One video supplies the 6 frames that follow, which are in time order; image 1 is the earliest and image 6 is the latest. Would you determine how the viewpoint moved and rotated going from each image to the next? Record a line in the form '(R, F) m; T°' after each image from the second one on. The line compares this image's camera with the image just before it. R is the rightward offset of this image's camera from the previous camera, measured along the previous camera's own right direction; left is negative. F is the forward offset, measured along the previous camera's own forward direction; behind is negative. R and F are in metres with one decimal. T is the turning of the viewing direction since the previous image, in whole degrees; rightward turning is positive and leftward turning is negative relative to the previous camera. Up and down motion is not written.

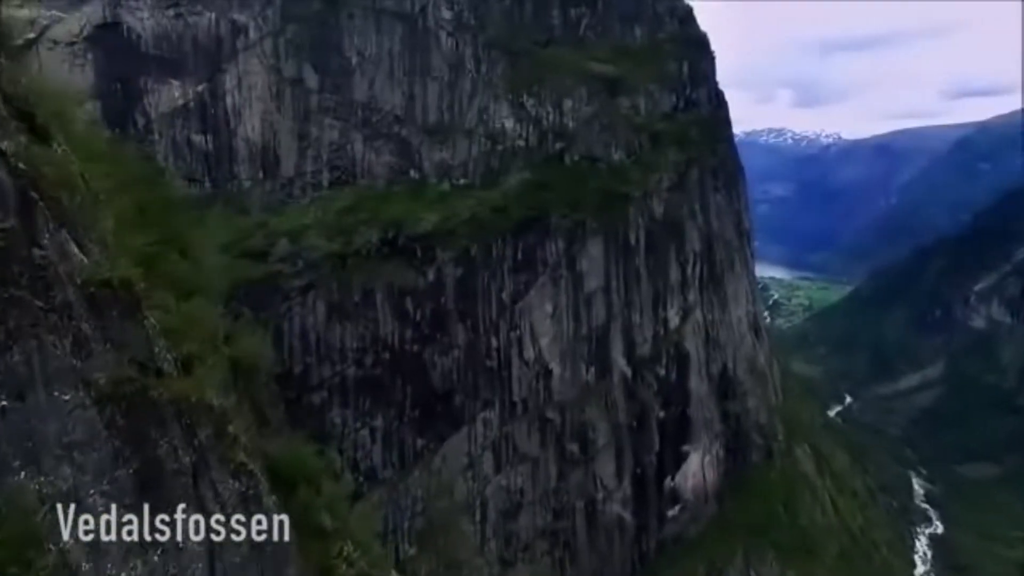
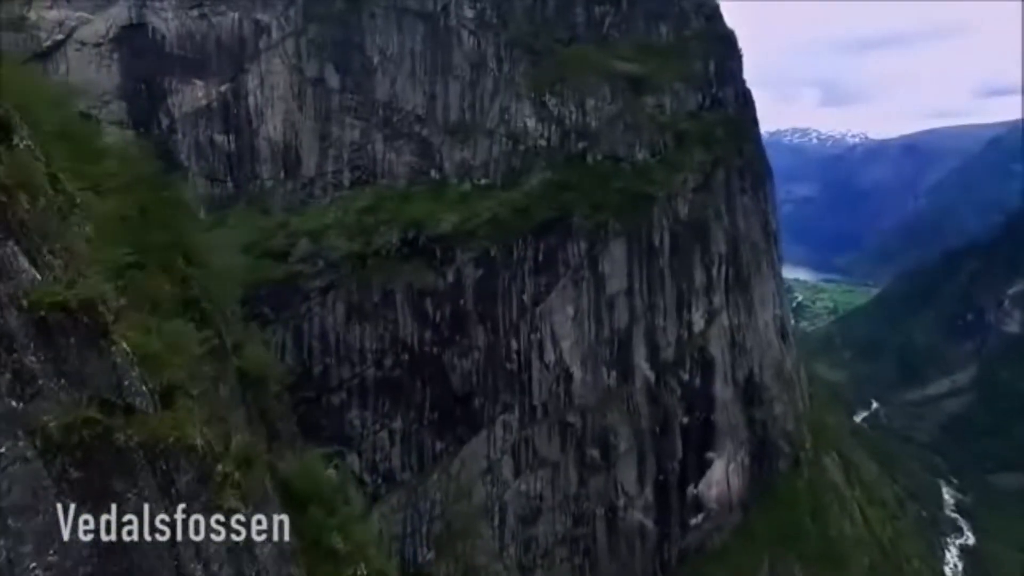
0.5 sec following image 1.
(-0.1, +0.5) m; -2°
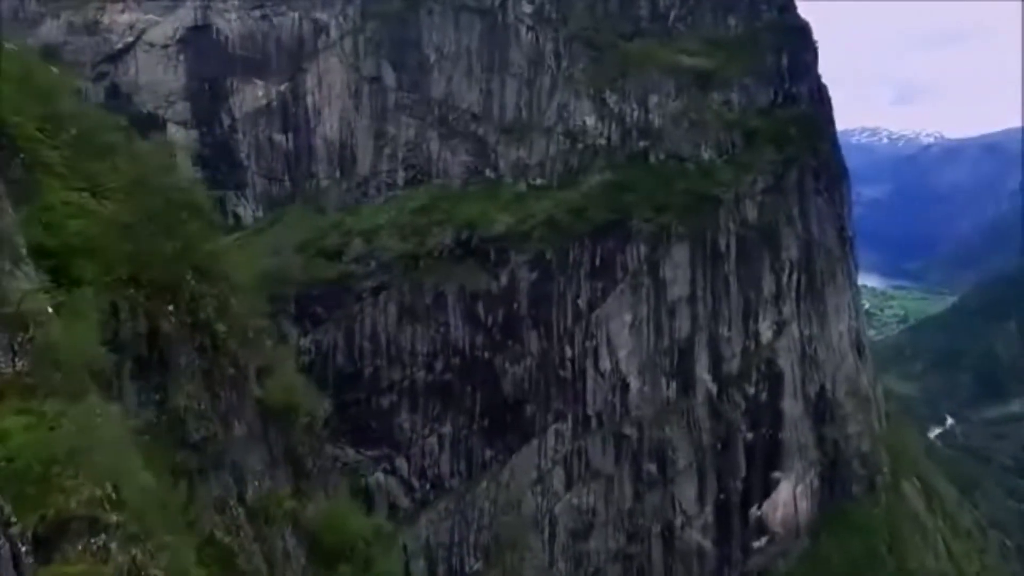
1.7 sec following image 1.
(-0.2, +1.2) m; -5°
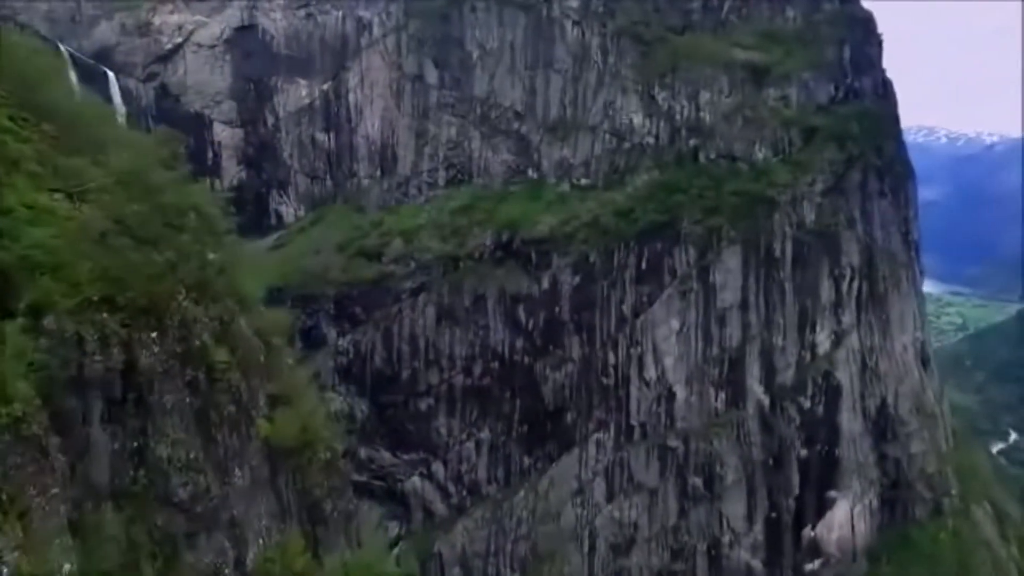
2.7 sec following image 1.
(-0.1, +1.0) m; -4°
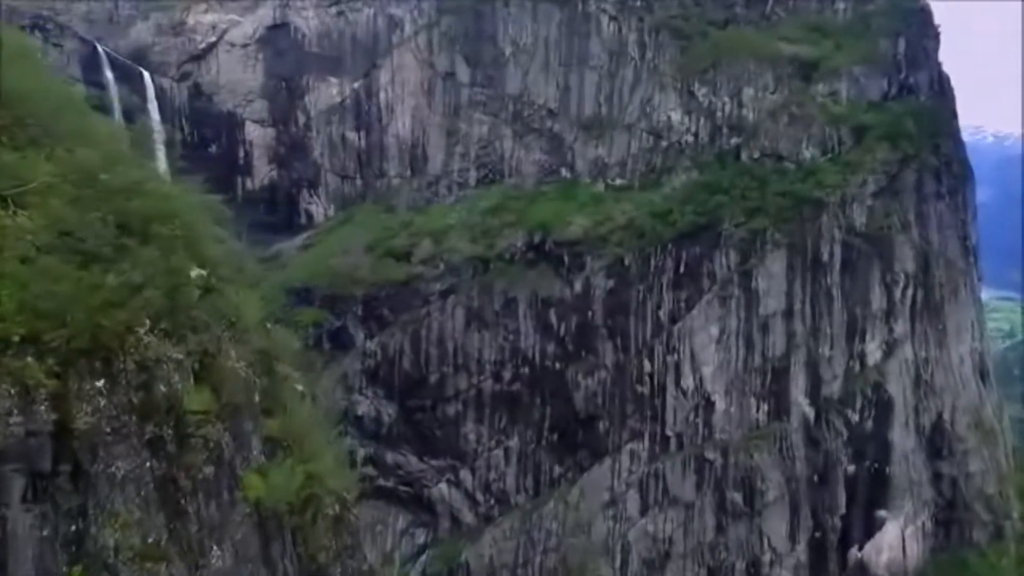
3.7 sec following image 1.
(-0.1, +1.0) m; -3°
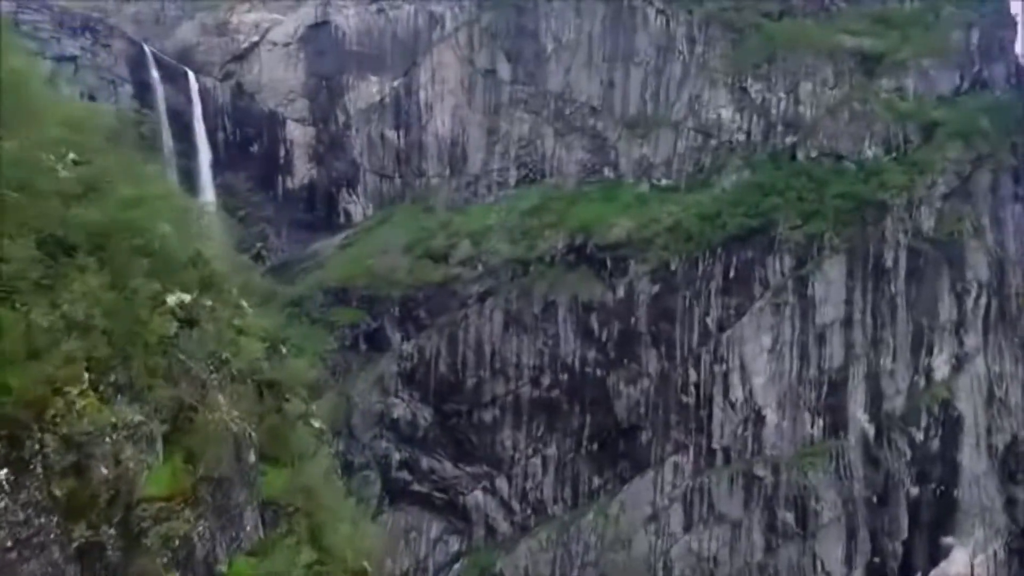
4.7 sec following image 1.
(-0.2, +1.0) m; -3°
